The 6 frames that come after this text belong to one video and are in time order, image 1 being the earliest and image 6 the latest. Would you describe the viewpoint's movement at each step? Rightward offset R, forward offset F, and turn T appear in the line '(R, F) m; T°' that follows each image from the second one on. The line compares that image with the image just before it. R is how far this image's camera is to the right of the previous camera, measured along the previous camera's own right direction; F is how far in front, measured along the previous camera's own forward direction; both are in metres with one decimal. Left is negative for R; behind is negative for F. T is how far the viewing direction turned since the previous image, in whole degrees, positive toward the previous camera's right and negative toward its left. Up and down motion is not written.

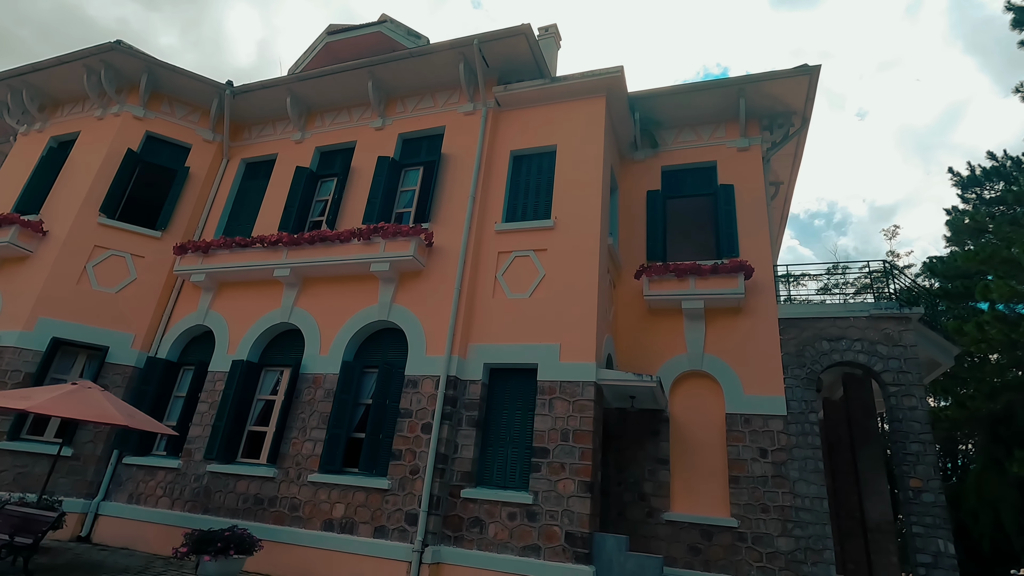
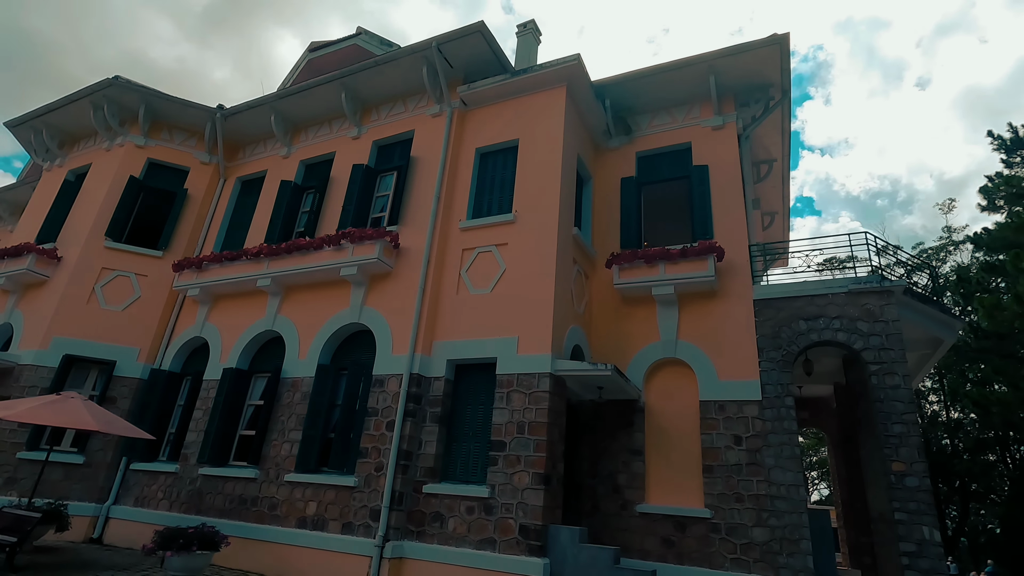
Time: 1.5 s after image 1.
(+1.5, +0.1) m; -5°
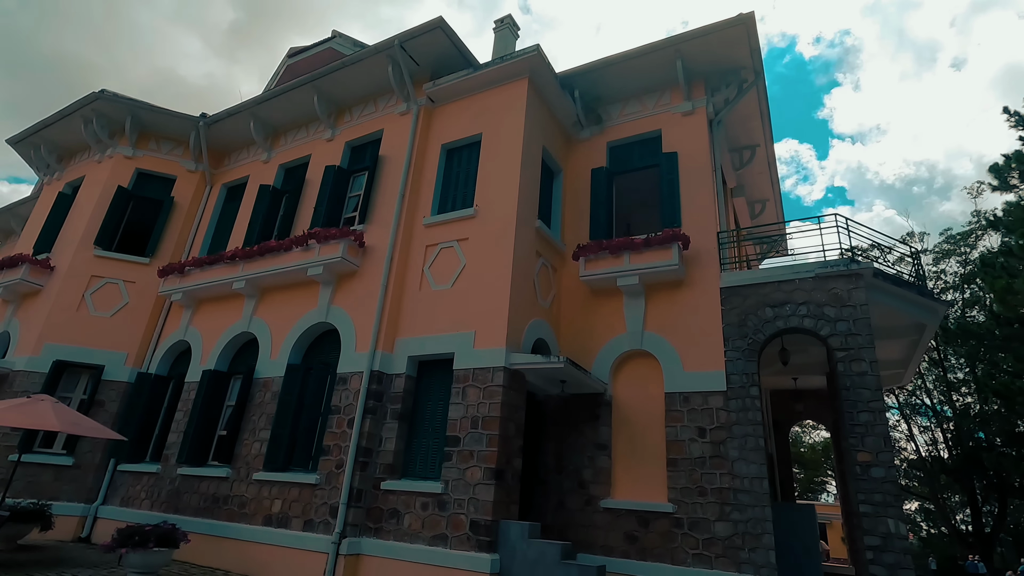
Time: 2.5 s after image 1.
(+1.1, +0.1) m; -3°
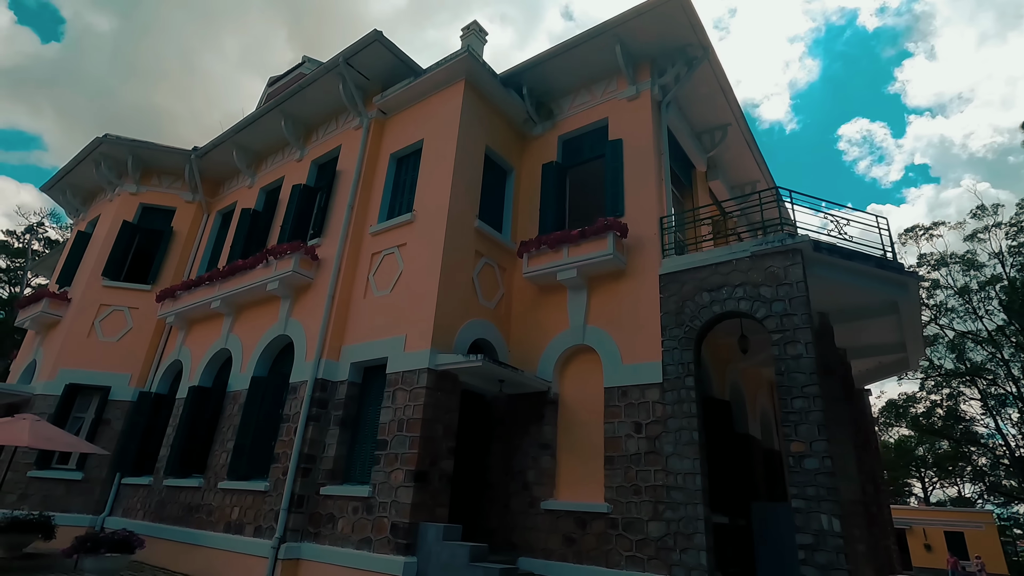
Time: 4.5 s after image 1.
(+2.1, +0.2) m; -7°
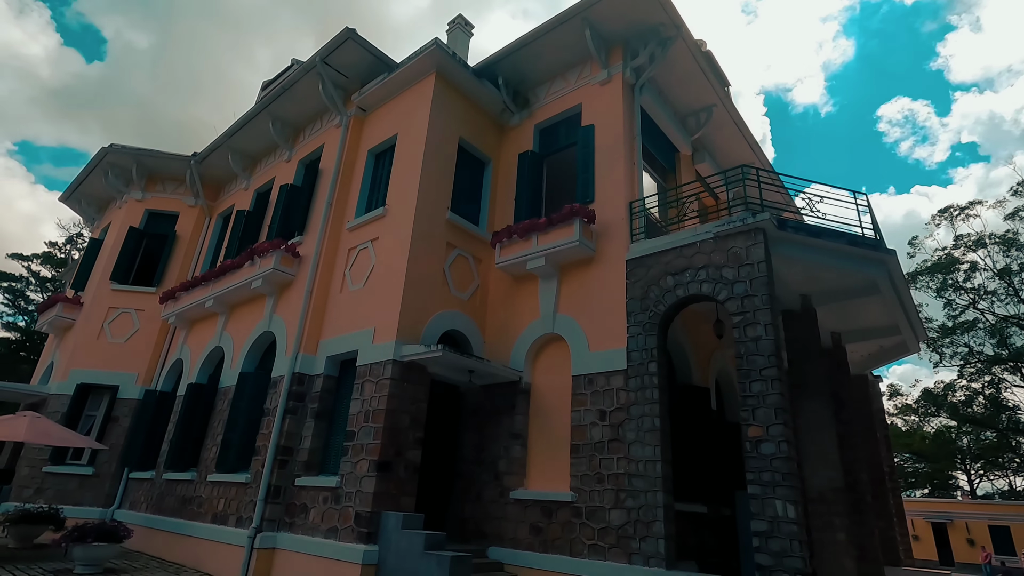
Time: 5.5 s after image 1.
(+1.0, +0.1) m; -3°
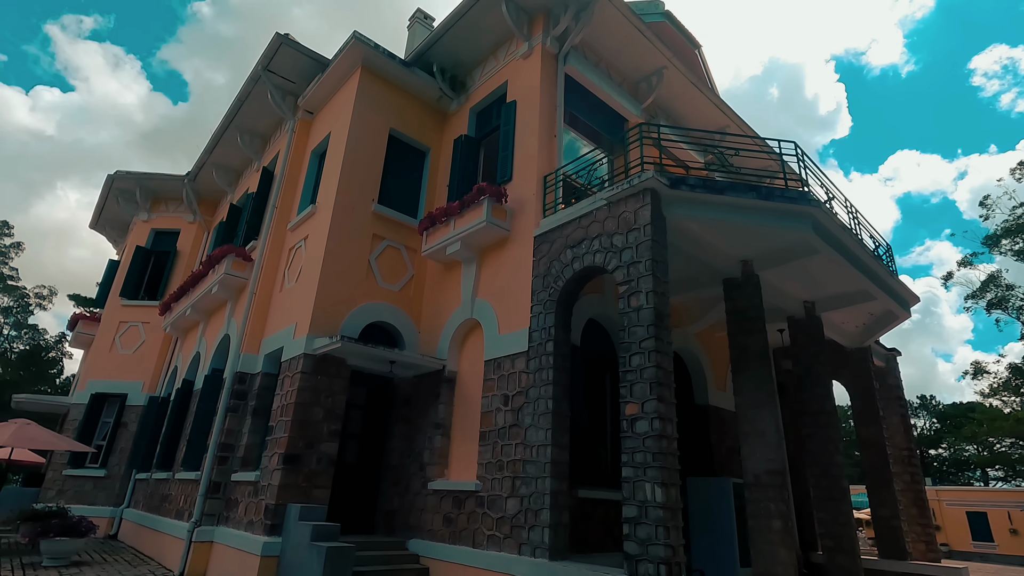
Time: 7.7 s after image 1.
(+2.4, +0.4) m; -7°
